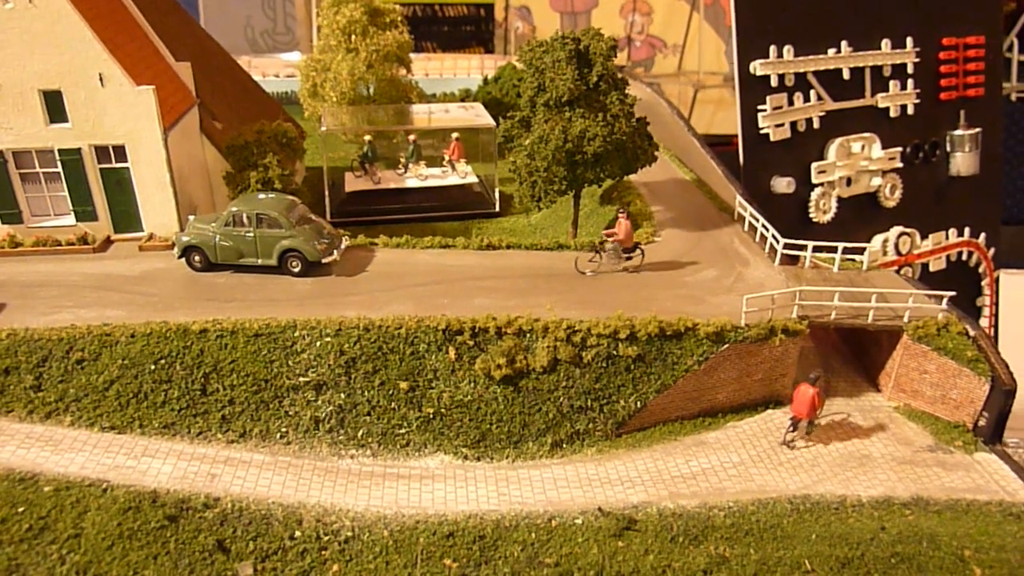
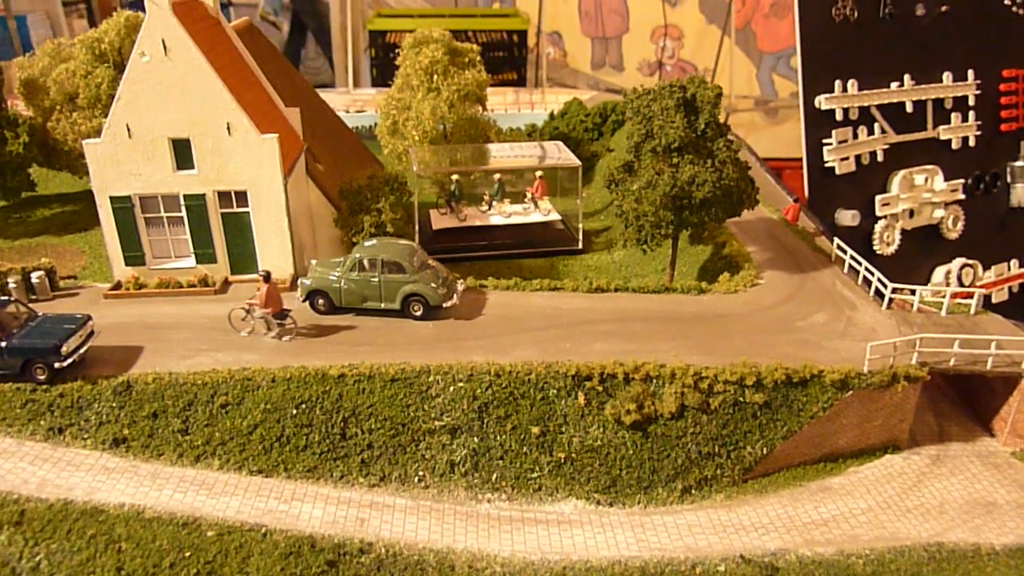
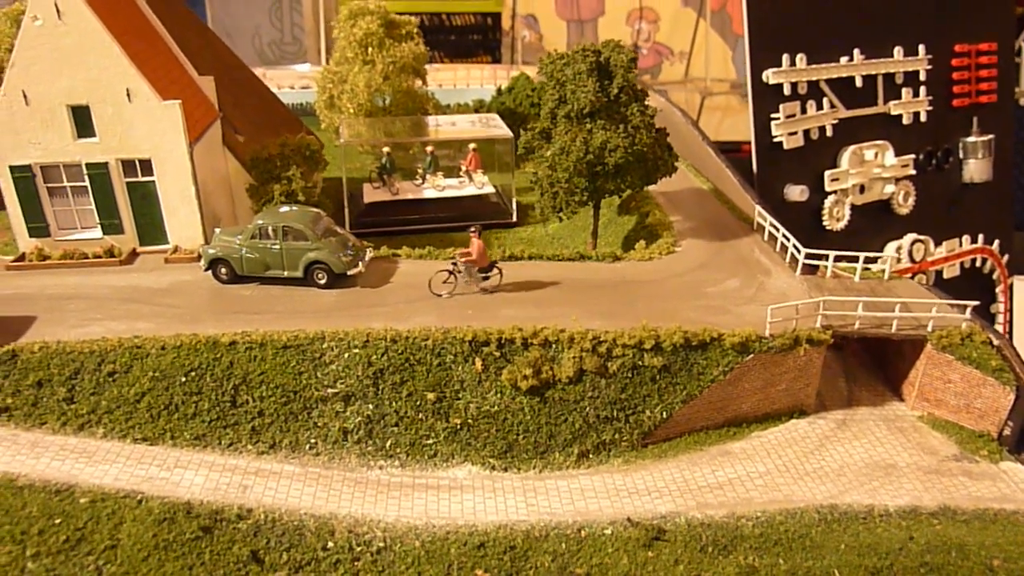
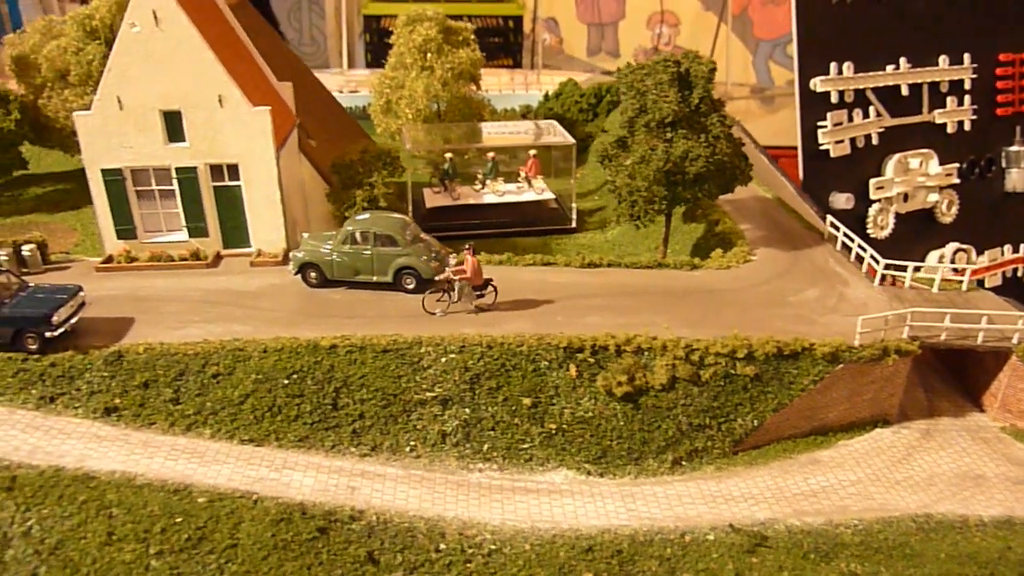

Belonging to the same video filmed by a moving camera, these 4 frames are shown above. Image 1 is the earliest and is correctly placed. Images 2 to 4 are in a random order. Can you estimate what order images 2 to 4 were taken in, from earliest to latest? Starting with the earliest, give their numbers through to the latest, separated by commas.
3, 4, 2
